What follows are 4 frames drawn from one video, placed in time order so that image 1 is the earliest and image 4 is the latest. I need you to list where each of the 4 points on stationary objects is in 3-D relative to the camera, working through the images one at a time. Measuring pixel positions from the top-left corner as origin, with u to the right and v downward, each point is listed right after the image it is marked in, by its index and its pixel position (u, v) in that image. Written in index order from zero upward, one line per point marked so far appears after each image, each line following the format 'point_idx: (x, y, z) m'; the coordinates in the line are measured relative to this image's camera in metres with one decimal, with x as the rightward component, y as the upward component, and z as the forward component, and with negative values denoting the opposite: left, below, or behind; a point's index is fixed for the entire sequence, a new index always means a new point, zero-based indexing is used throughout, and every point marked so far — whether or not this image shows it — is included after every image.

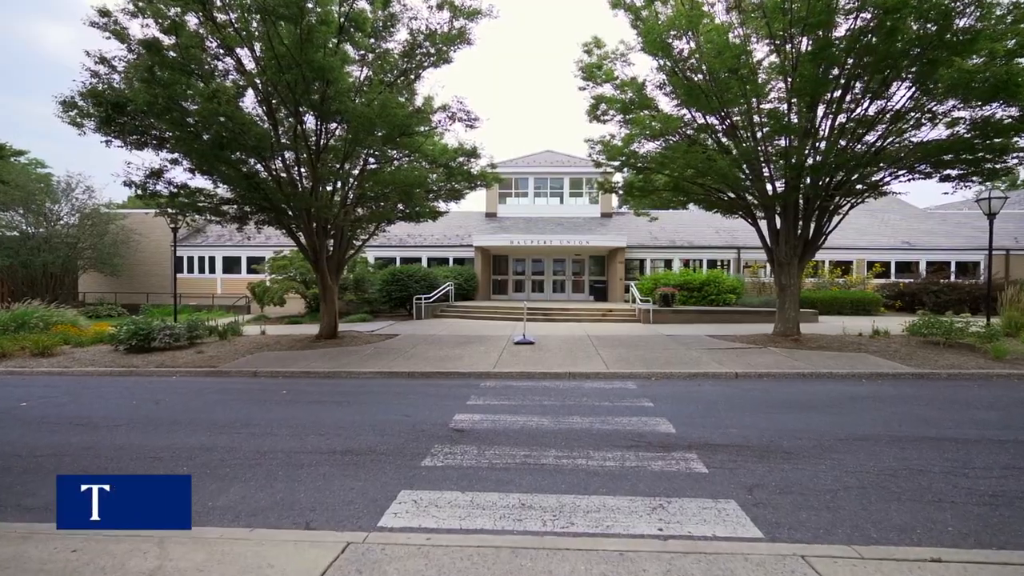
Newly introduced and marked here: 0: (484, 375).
0: (-0.5, -1.6, +10.4) m
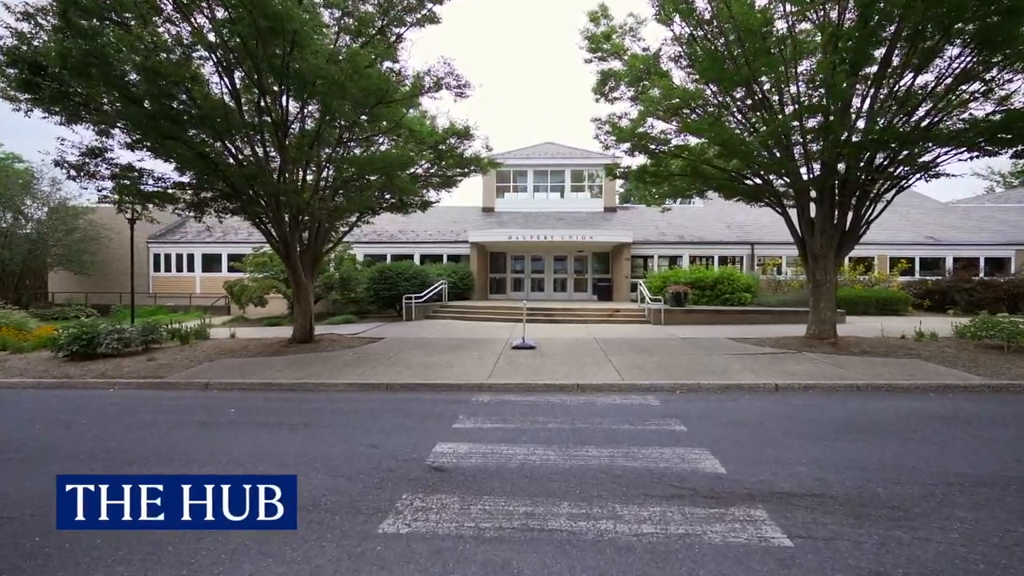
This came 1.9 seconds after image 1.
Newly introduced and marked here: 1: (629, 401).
0: (-0.6, -1.5, +8.8) m
1: (+1.5, -1.5, +7.8) m
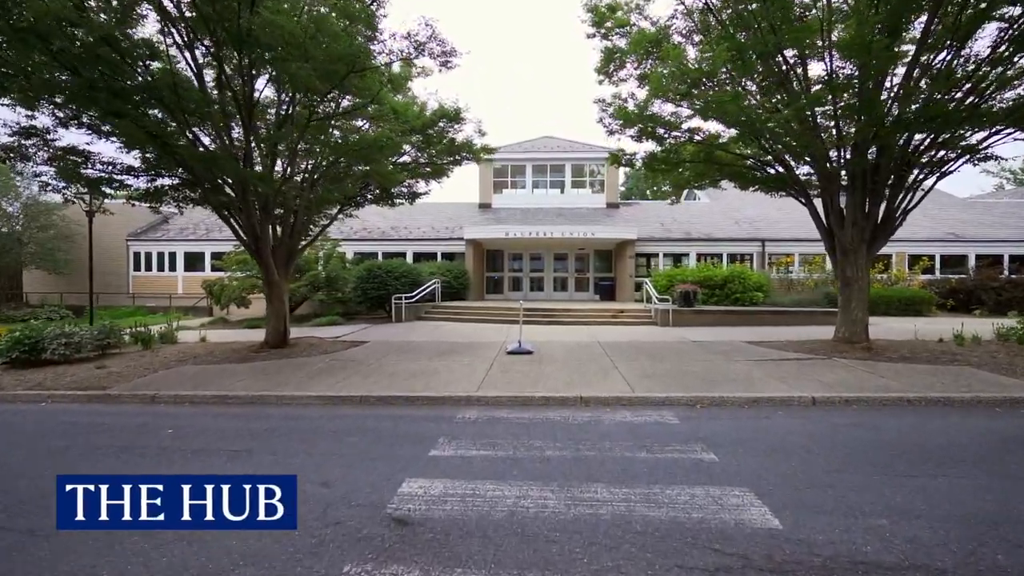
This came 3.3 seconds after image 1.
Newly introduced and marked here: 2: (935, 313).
0: (-0.7, -1.5, +7.5) m
1: (+1.4, -1.5, +6.6) m
2: (+13.0, -0.8, +18.2) m
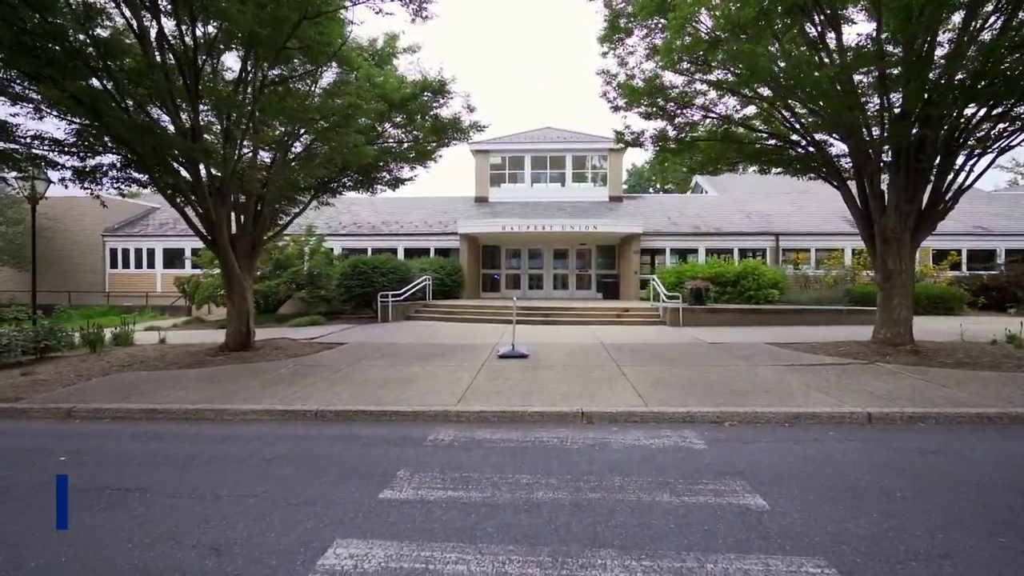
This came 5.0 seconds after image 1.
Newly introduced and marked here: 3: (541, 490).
0: (-0.8, -1.4, +6.2) m
1: (+1.3, -1.4, +5.2) m
2: (+12.9, -0.7, +16.8) m
3: (+0.2, -1.4, +4.2) m
